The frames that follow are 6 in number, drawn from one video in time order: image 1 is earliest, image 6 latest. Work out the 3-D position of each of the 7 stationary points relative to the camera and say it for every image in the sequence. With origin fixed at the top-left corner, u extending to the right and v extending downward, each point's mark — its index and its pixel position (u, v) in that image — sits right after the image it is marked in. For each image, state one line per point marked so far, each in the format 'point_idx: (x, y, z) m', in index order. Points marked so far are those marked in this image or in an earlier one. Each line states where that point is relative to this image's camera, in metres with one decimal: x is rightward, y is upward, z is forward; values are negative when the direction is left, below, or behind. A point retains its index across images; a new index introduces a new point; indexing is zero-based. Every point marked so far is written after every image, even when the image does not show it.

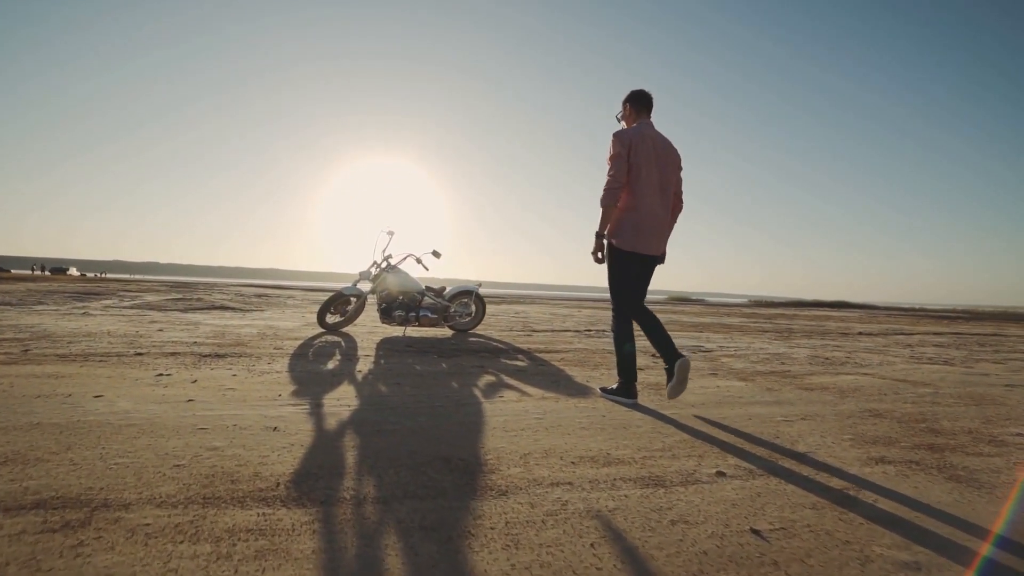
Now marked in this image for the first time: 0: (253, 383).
0: (-2.0, -0.7, +4.0) m
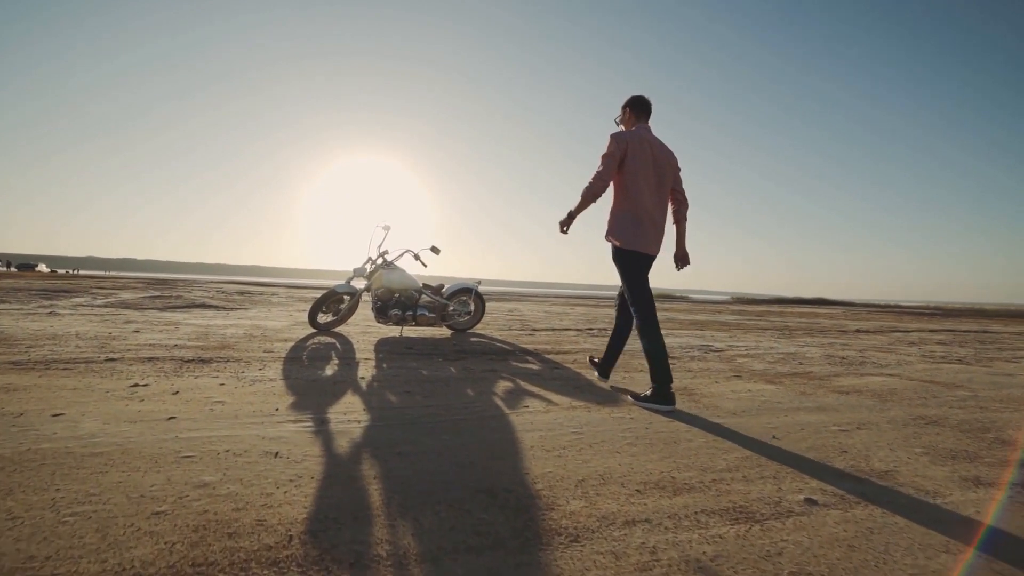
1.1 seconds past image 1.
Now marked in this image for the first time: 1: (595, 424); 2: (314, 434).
0: (-1.8, -0.7, +3.5) m
1: (+0.6, -0.9, +3.5) m
2: (-1.1, -0.8, +2.8) m
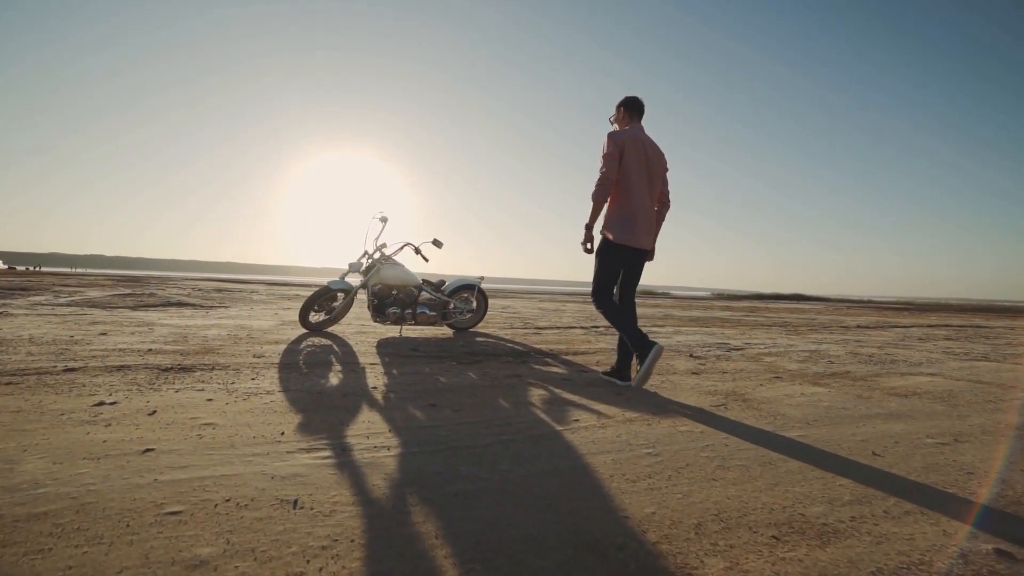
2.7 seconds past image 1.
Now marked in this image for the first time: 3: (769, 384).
0: (-1.5, -0.7, +2.8) m
1: (+0.9, -0.9, +3.0) m
2: (-0.7, -0.8, +2.2) m
3: (+2.5, -0.9, +5.1) m
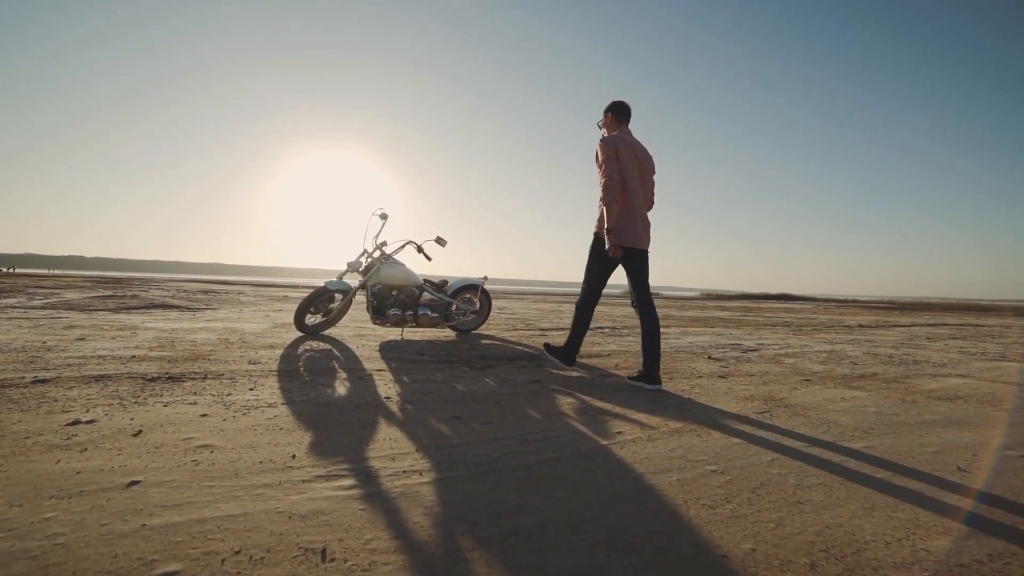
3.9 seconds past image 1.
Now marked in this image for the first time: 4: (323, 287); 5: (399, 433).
0: (-1.3, -0.7, +2.4) m
1: (+1.1, -0.9, +2.6) m
2: (-0.5, -0.7, +1.8) m
3: (+2.7, -0.9, +4.8) m
4: (-2.4, 0.0, +6.5) m
5: (-0.6, -0.7, +2.6) m
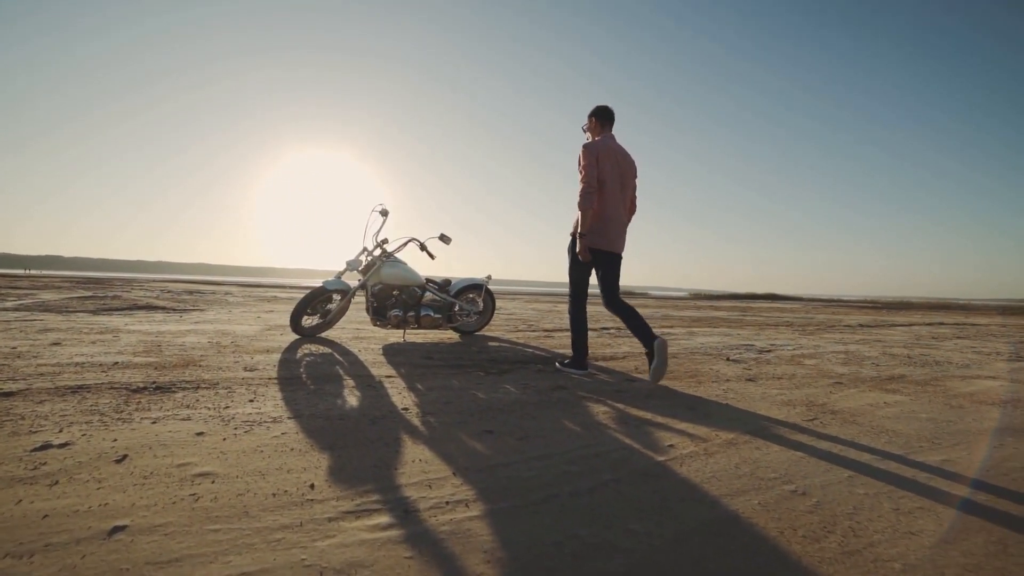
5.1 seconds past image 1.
0: (-1.1, -0.6, +2.1) m
1: (+1.3, -0.8, +2.3) m
2: (-0.3, -0.7, +1.5) m
3: (+2.8, -0.9, +4.6) m
4: (-2.2, 0.0, +6.1) m
5: (-0.4, -0.7, +2.2) m
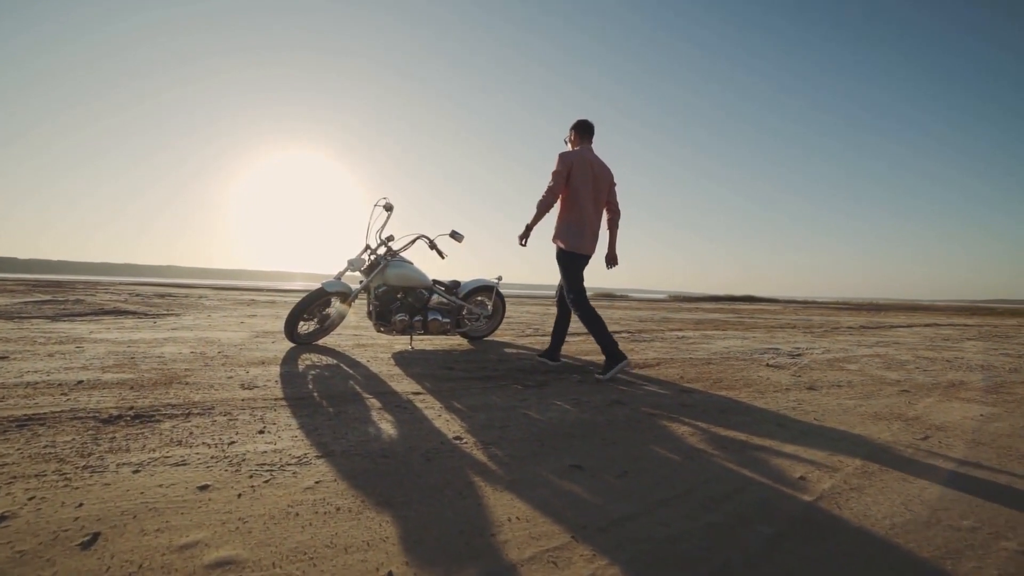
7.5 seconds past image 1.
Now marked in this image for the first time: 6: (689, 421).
0: (-0.7, -0.6, +1.4) m
1: (+1.7, -0.8, +1.8) m
2: (+0.2, -0.7, +0.9) m
3: (+3.1, -0.9, +4.1) m
4: (-2.0, 0.0, +5.4) m
5: (0.0, -0.7, +1.6) m
6: (+1.0, -0.8, +3.0) m
